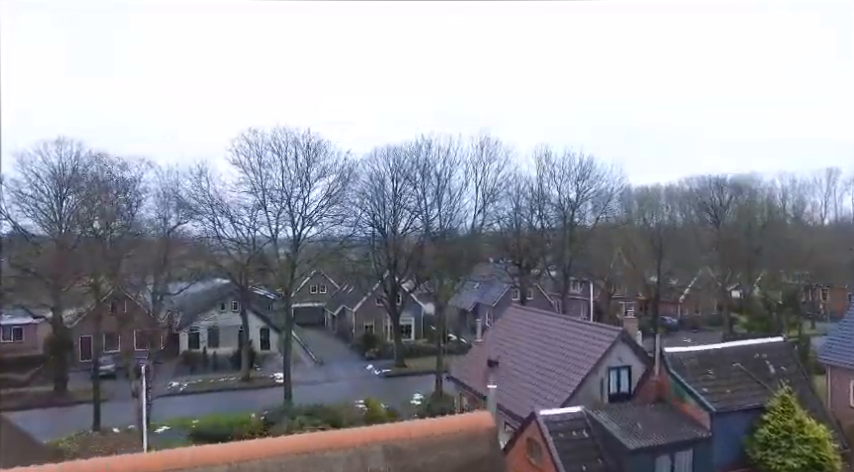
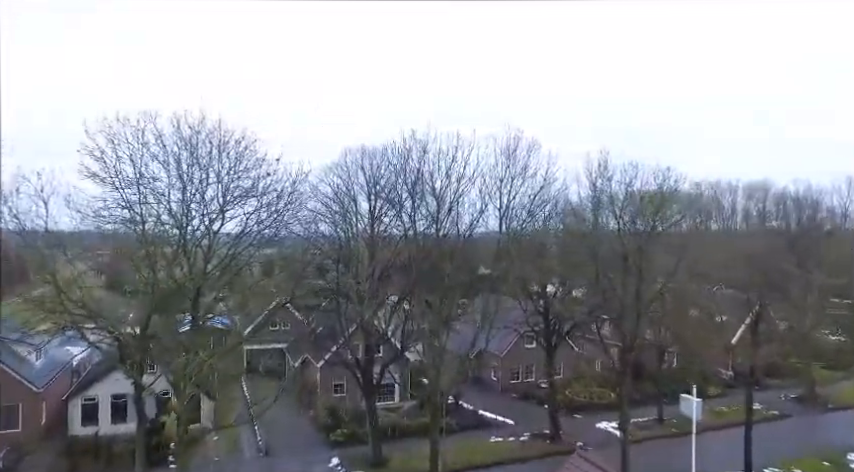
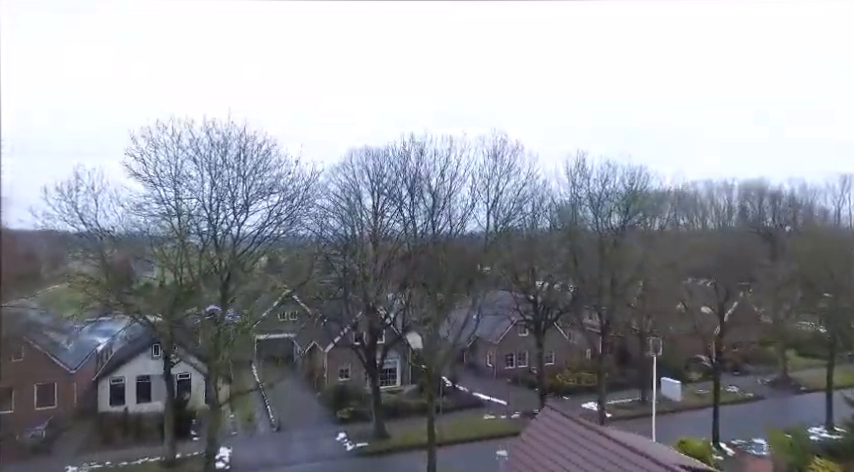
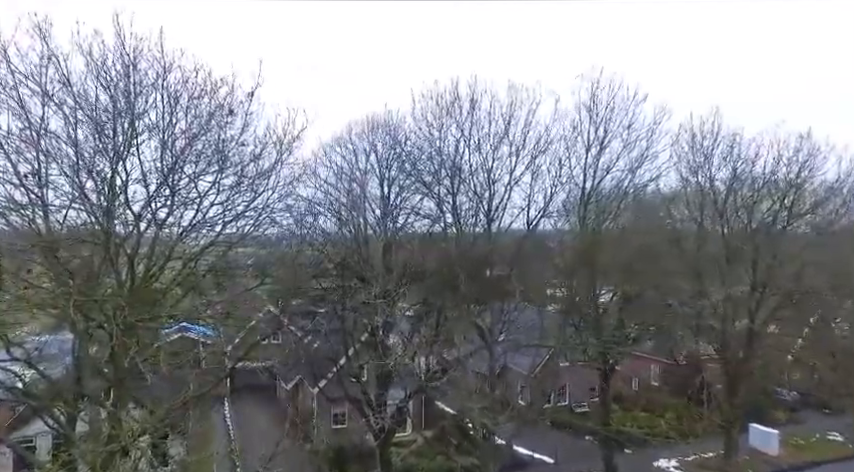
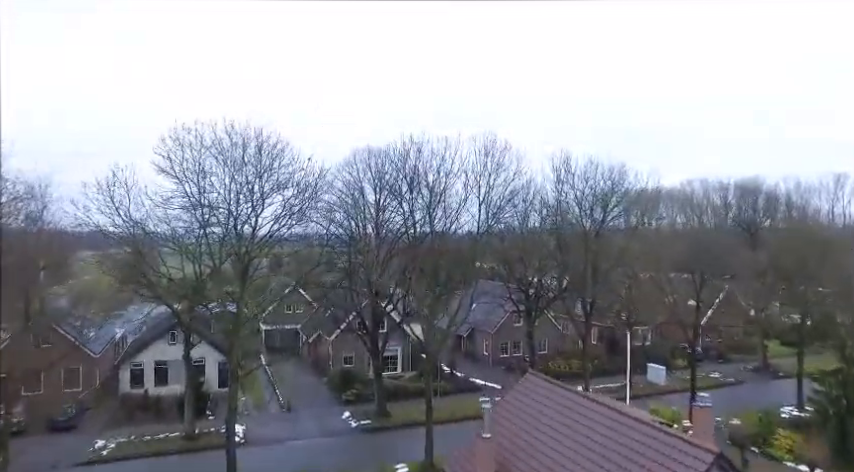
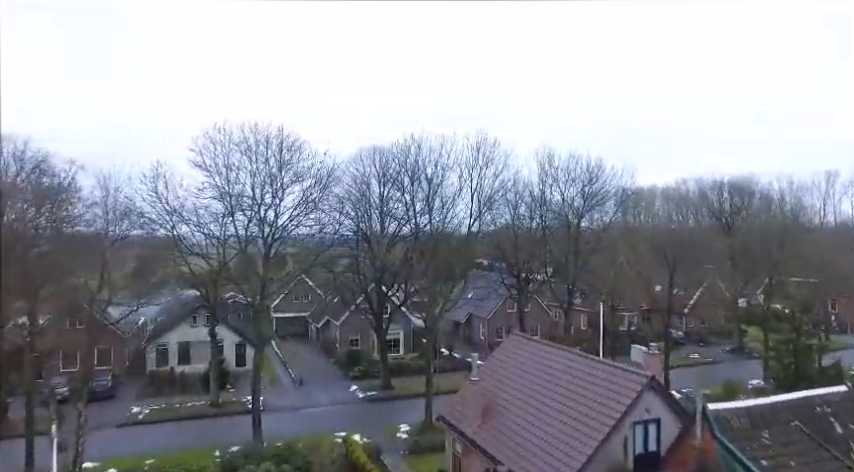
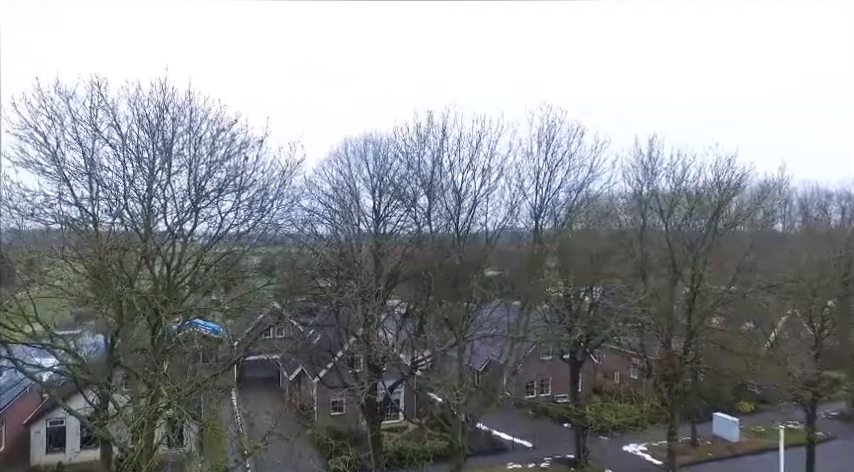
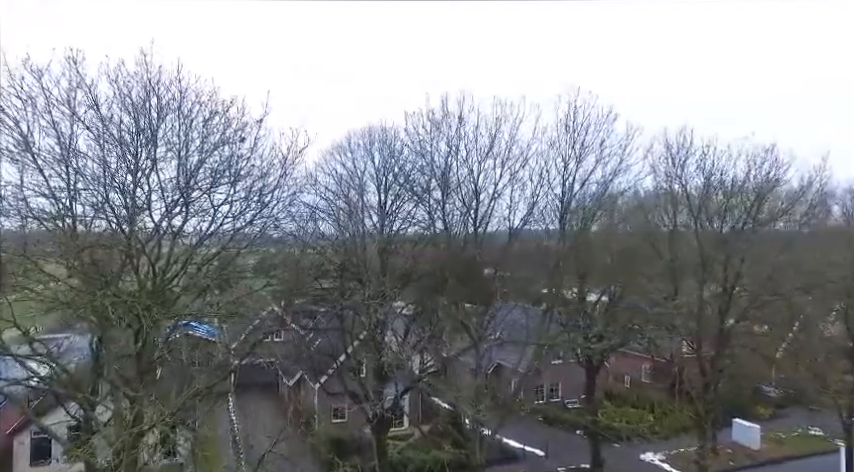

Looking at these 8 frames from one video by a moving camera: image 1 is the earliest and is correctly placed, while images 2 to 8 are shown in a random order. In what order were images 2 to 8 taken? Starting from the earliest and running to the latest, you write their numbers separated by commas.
6, 5, 3, 2, 7, 8, 4
